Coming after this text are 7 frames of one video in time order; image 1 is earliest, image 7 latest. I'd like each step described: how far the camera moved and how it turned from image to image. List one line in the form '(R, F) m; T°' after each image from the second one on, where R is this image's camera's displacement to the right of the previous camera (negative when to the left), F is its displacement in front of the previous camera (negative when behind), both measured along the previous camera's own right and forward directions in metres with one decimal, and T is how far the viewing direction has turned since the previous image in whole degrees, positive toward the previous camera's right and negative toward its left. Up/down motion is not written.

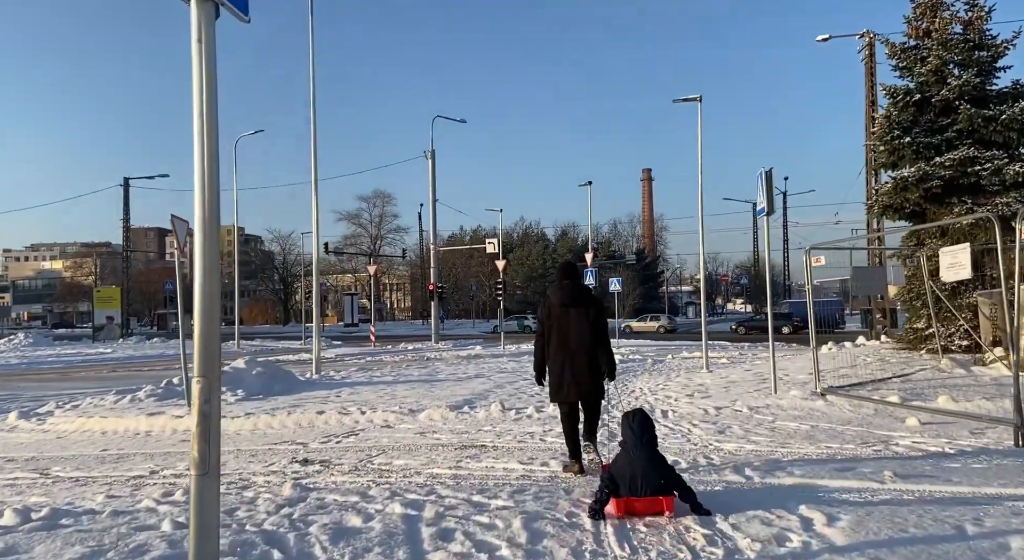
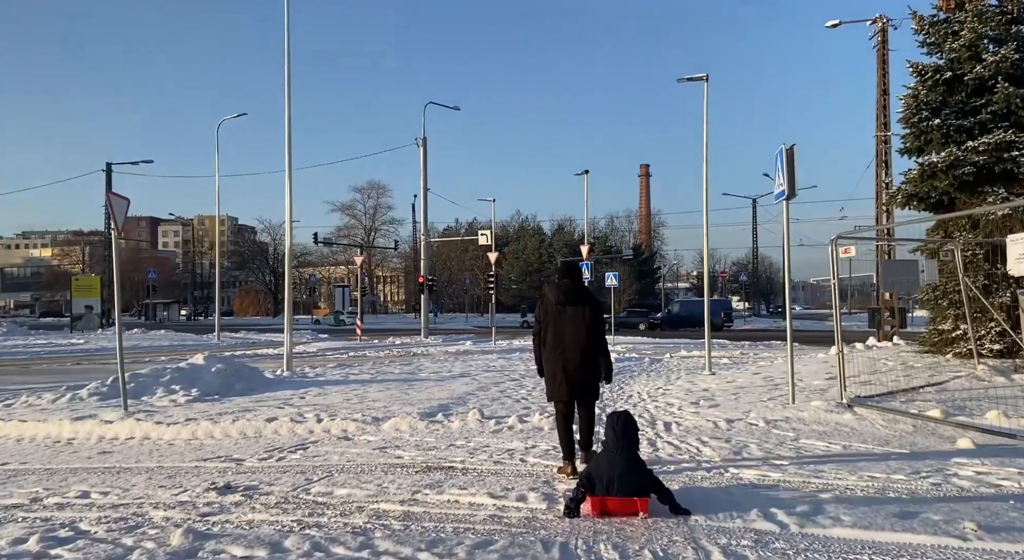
(+0.2, +1.4) m; 0°
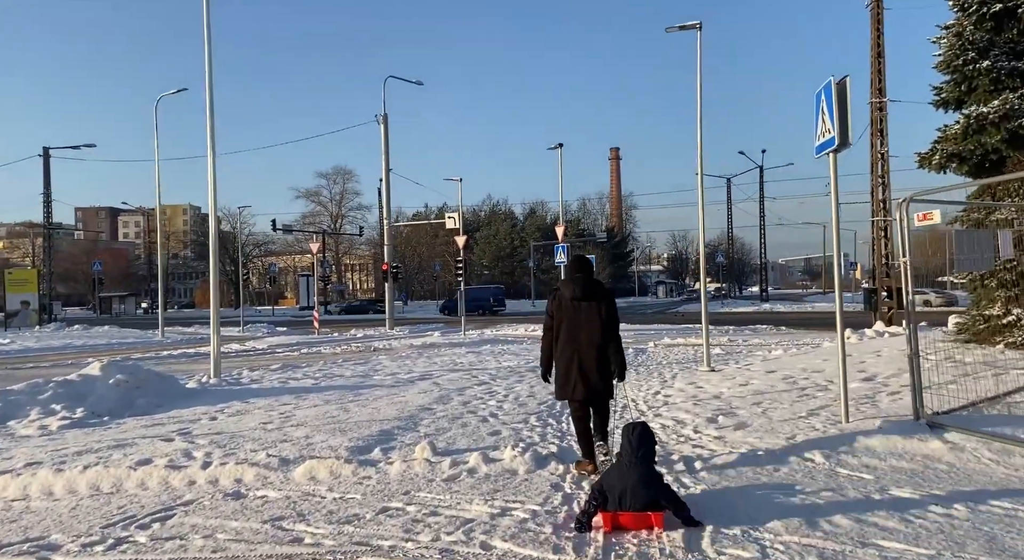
(+0.1, +2.6) m; +2°
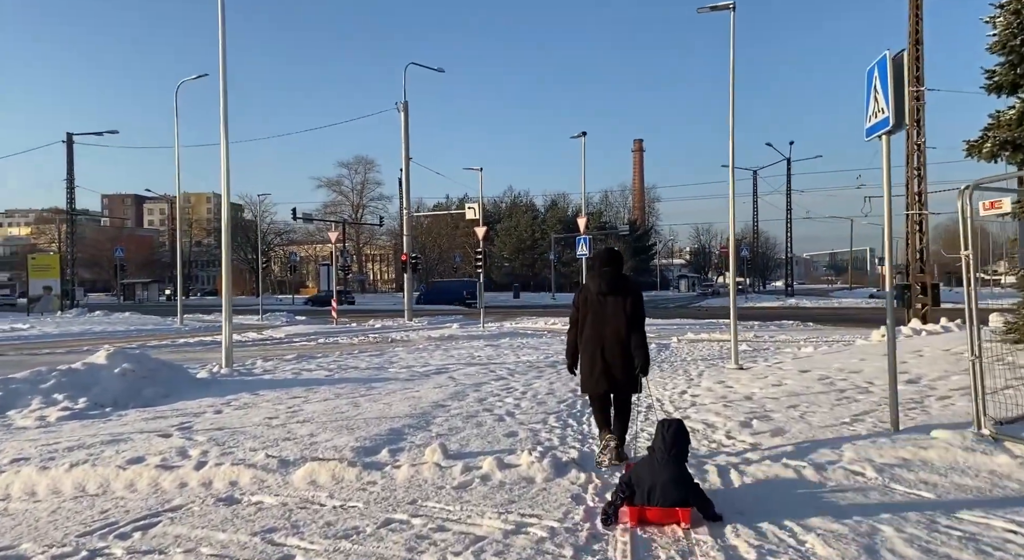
(0.0, +0.6) m; -1°
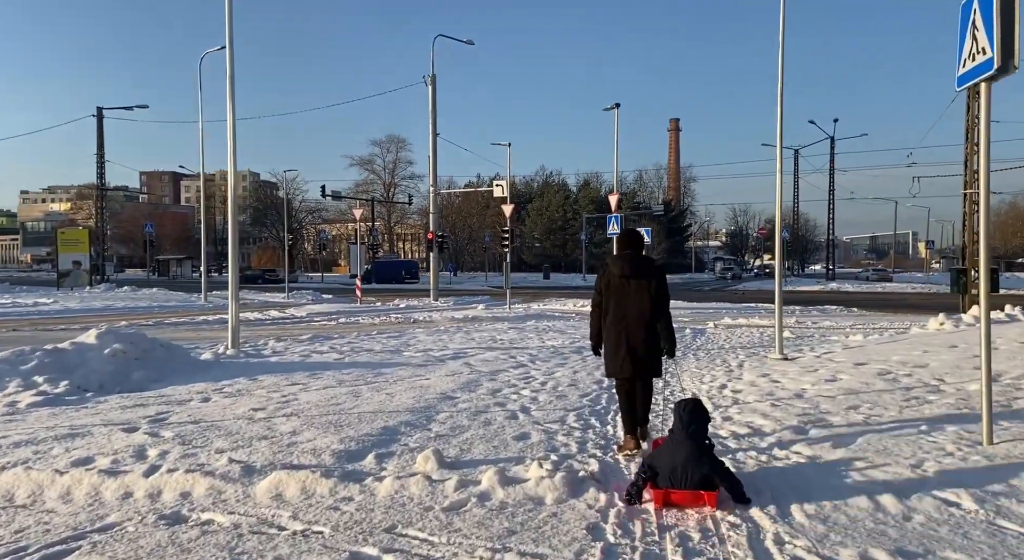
(+0.2, +1.1) m; -2°
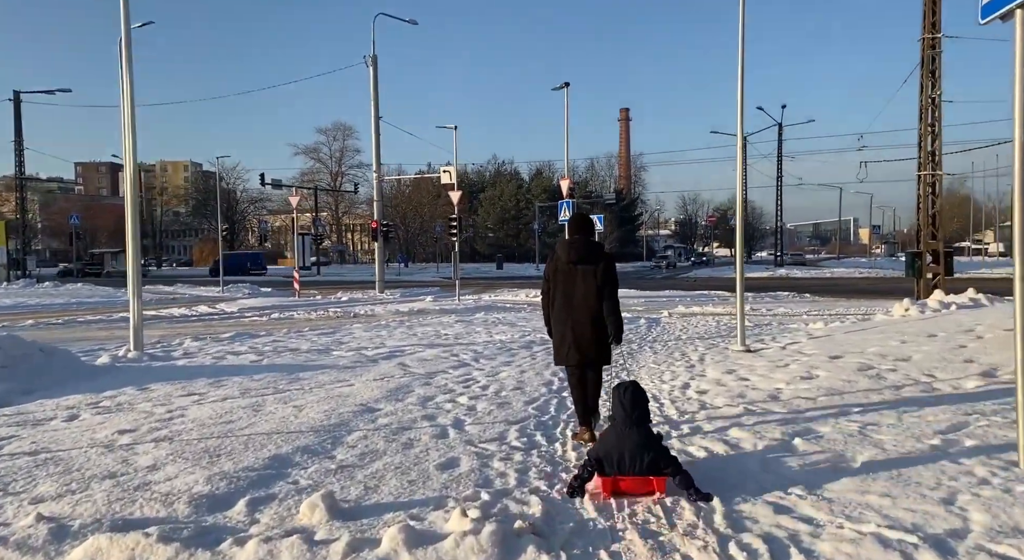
(+0.2, +1.3) m; +3°
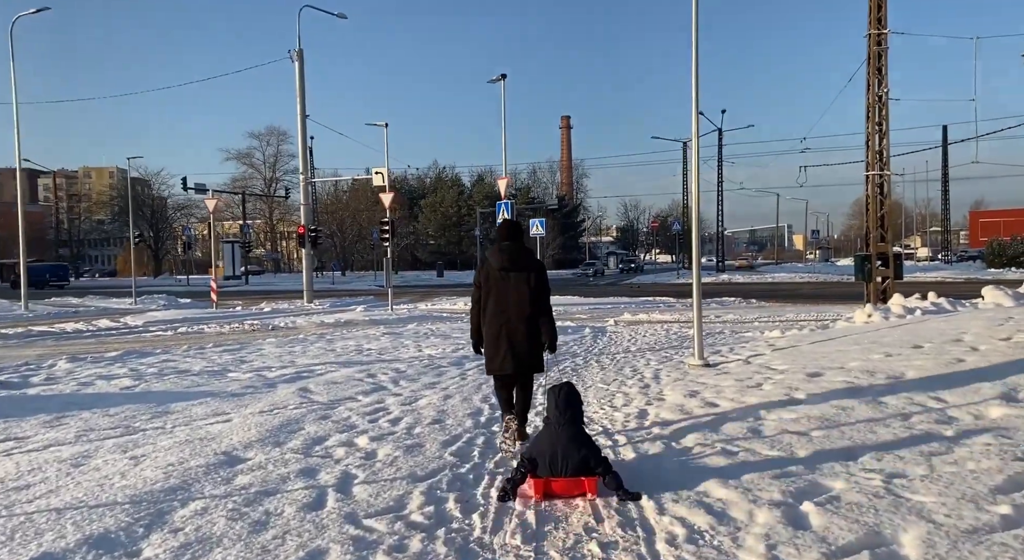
(+0.2, +1.7) m; +4°
